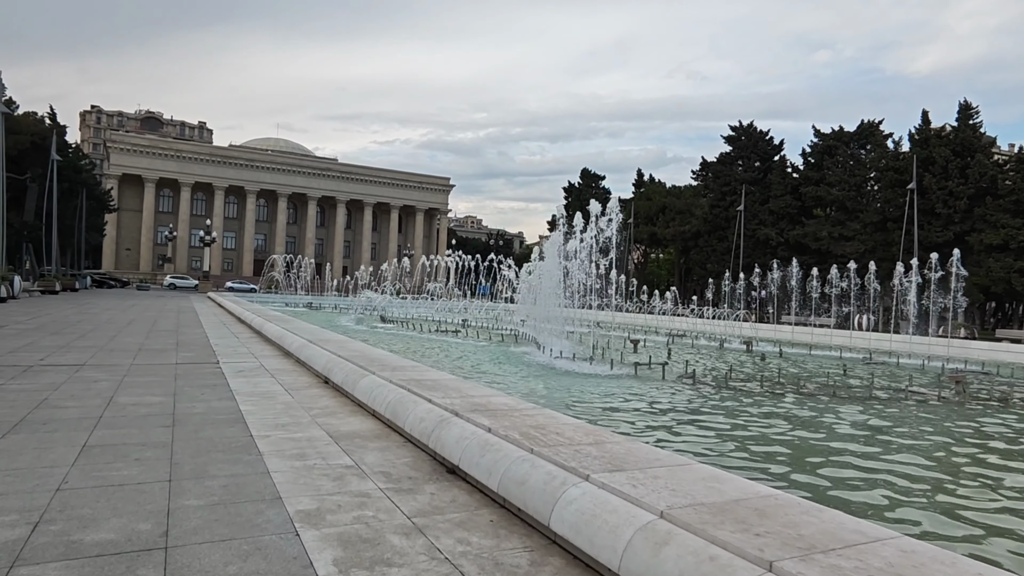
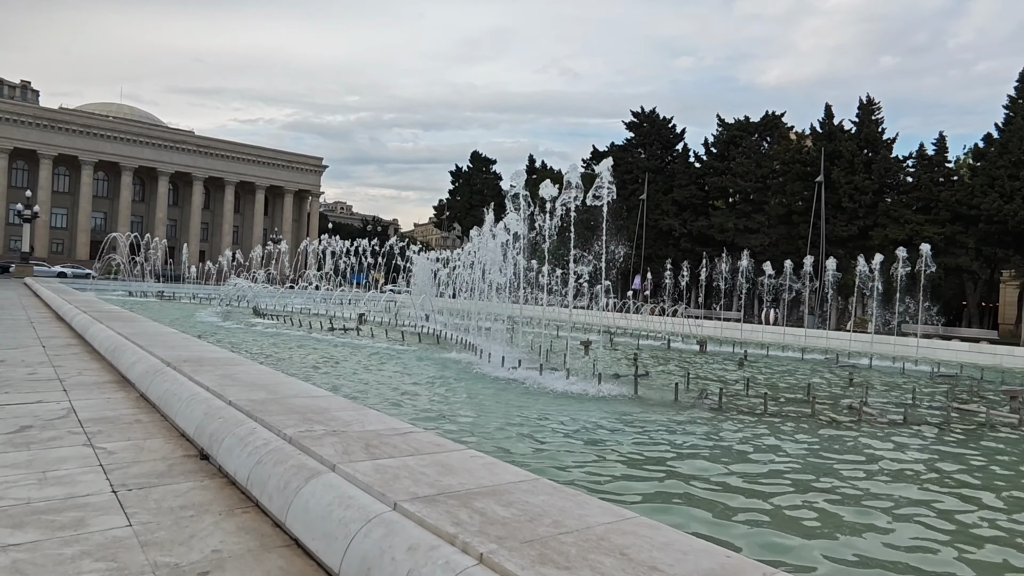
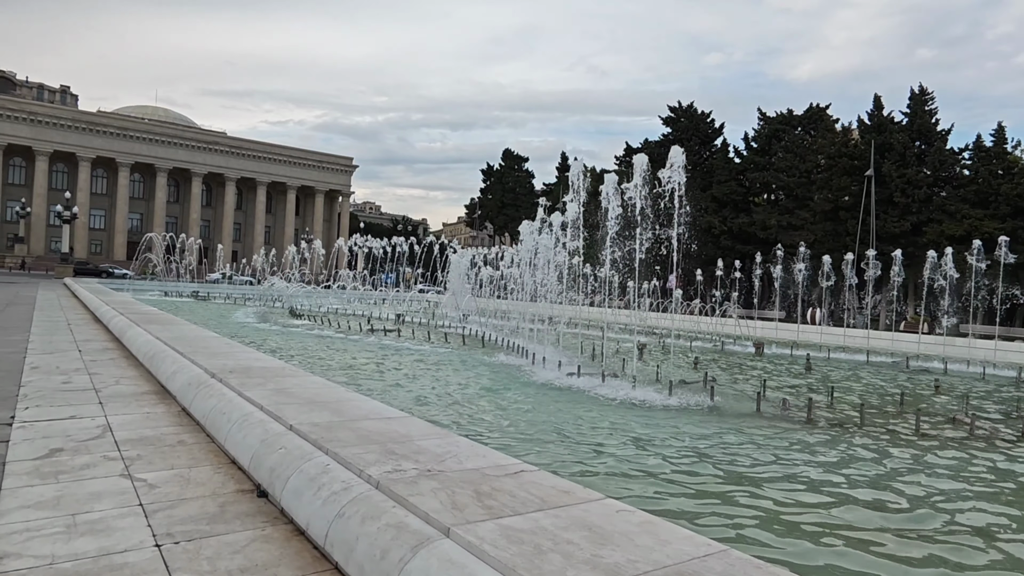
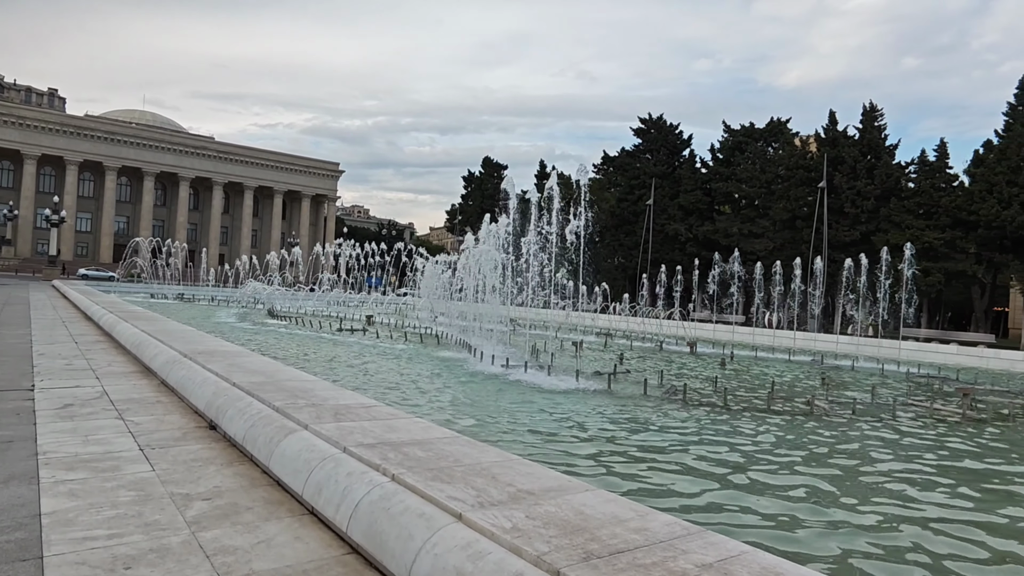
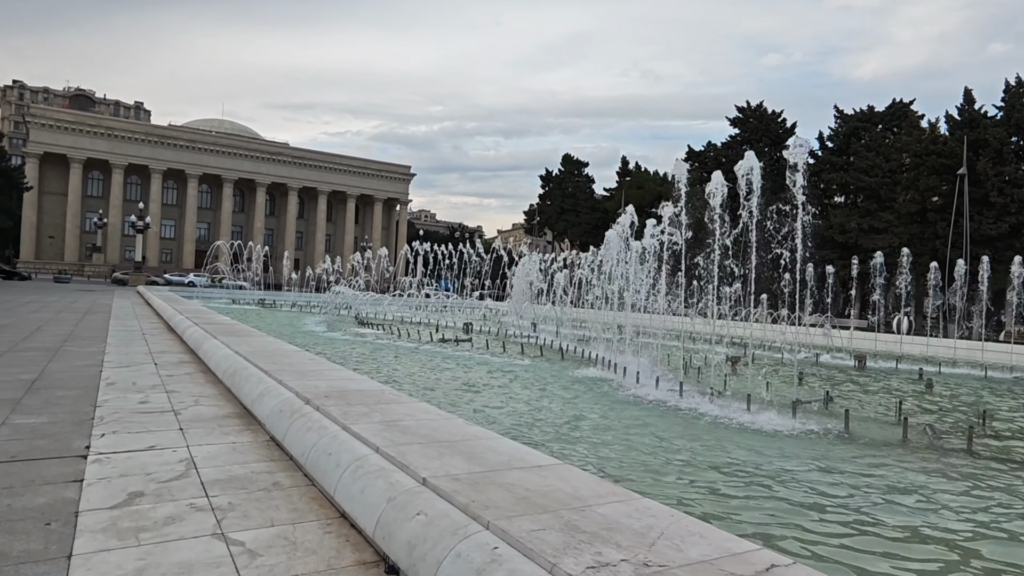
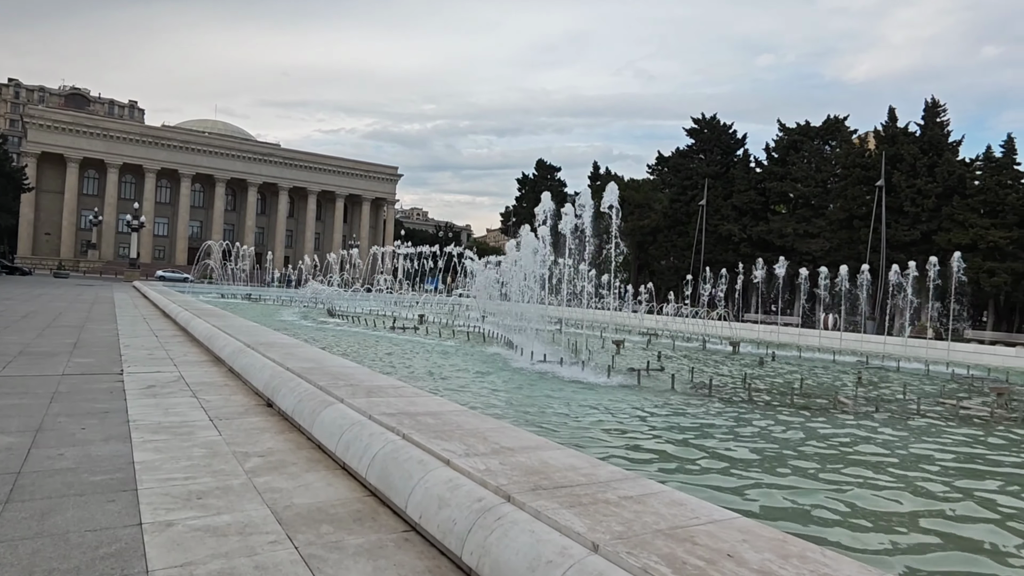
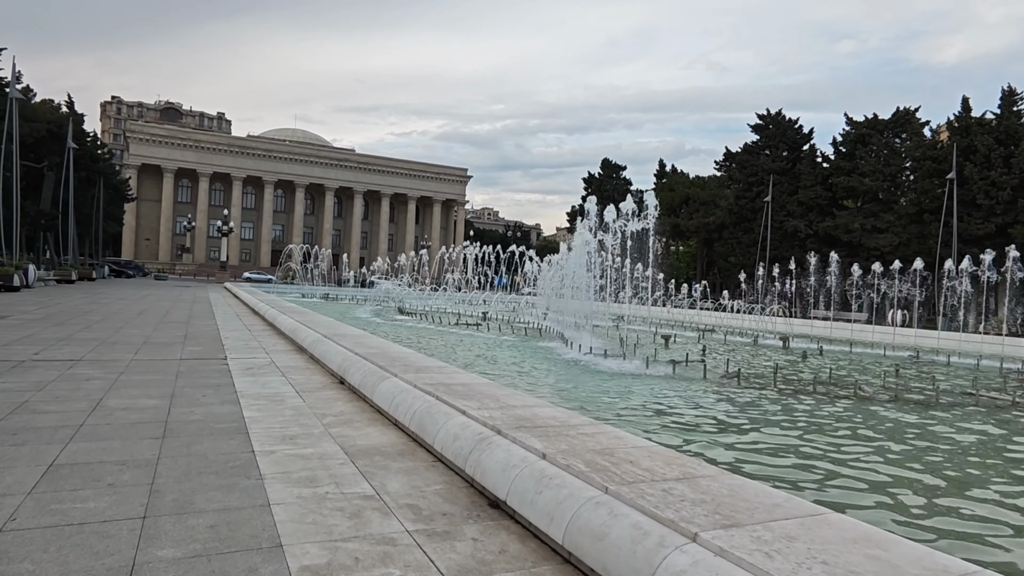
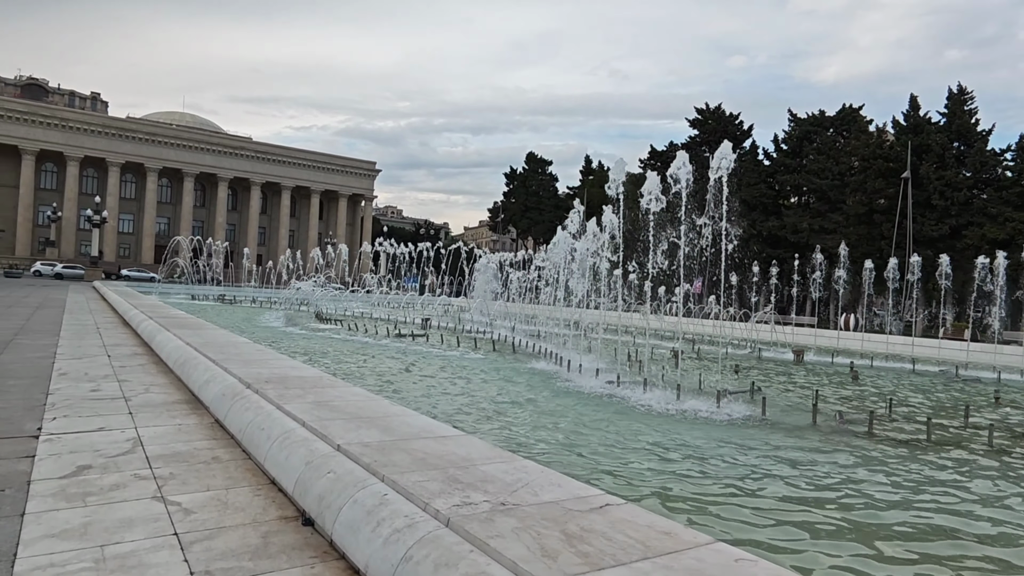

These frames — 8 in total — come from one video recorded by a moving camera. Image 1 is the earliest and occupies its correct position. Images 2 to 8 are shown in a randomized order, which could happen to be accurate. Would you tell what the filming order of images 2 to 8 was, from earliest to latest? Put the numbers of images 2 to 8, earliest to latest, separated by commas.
7, 6, 4, 2, 3, 8, 5
